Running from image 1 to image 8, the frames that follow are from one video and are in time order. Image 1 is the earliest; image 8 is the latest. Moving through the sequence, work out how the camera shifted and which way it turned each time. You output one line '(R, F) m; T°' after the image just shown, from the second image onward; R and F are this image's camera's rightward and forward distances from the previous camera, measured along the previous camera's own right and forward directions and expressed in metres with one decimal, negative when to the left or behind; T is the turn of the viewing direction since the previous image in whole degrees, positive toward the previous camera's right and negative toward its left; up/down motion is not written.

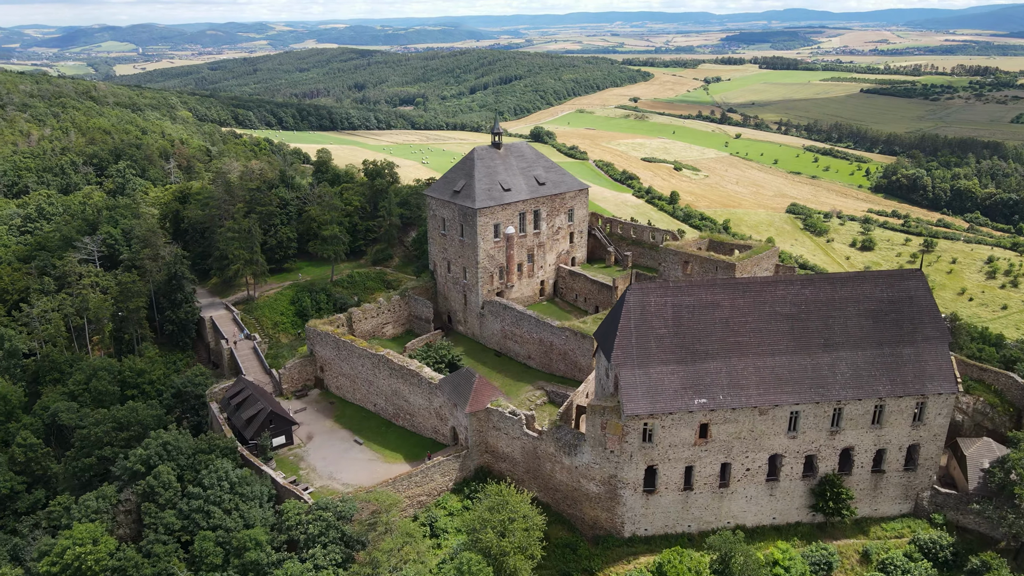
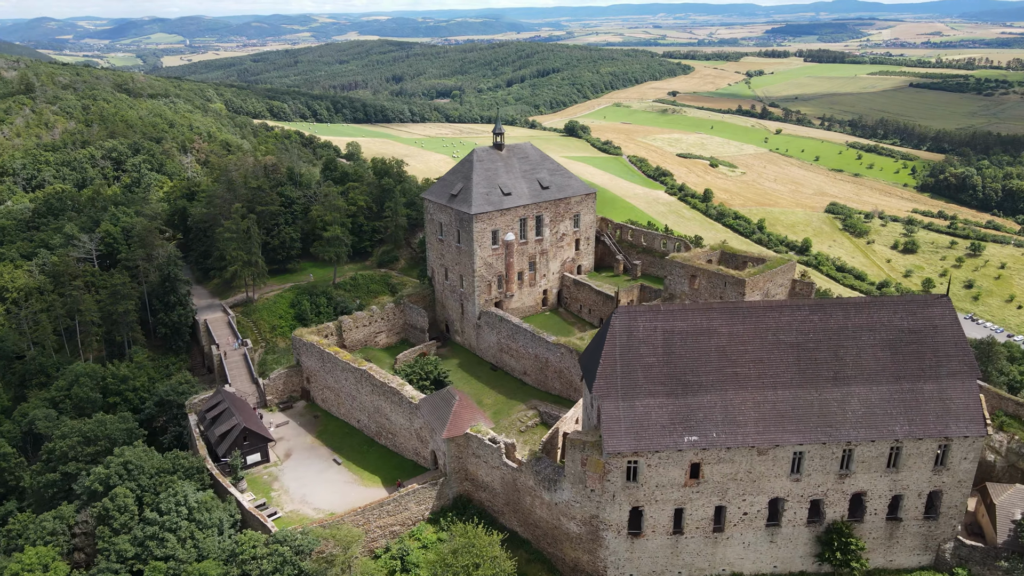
(+2.4, +2.8) m; -3°
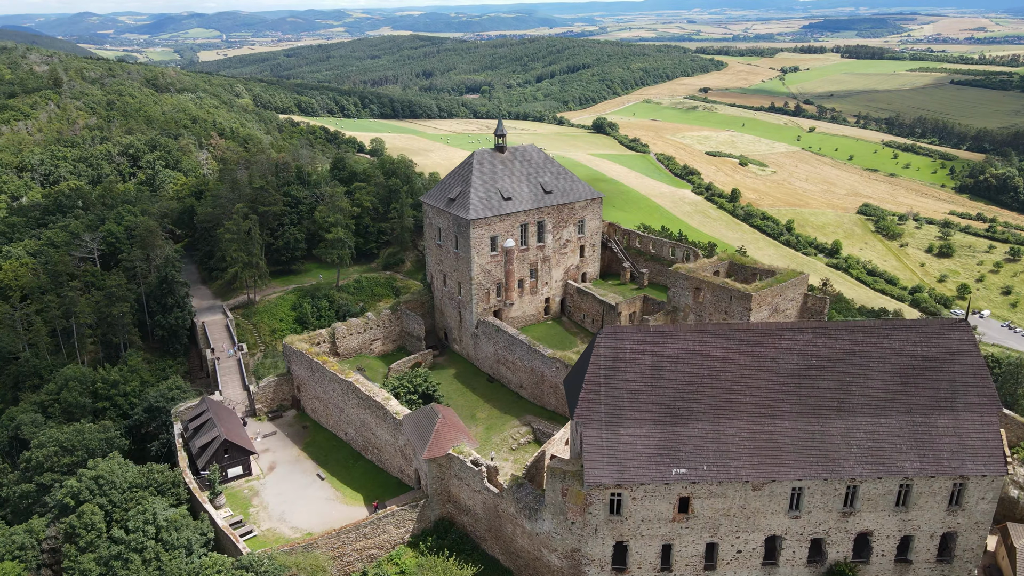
(+1.8, +1.9) m; -2°
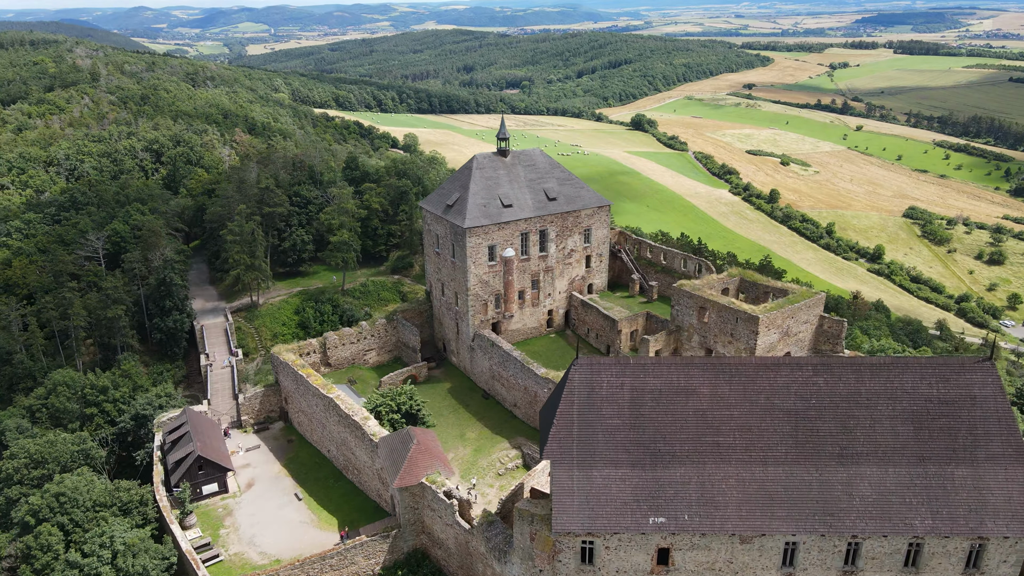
(+2.3, +2.3) m; -3°
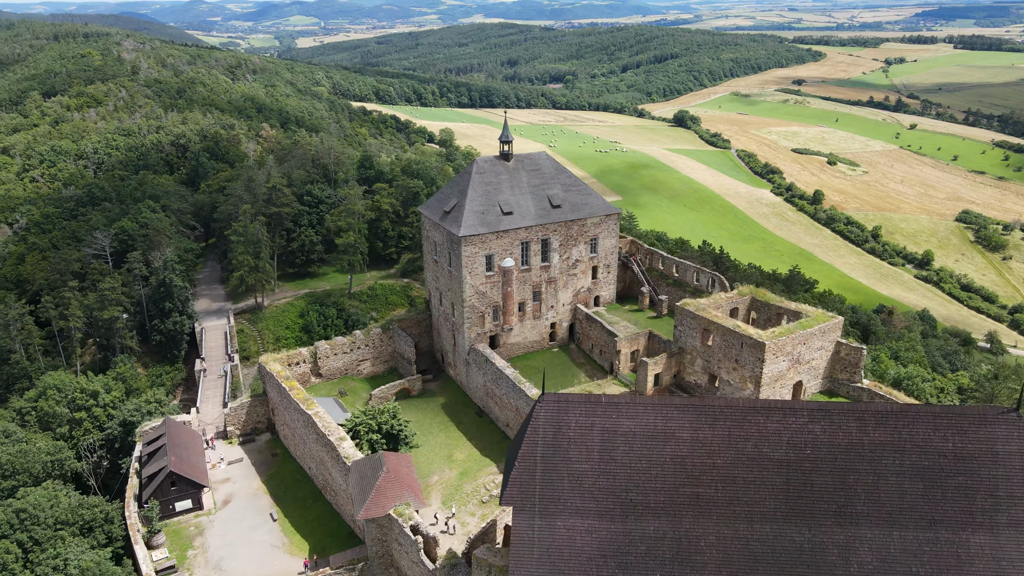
(+2.4, +2.3) m; -3°
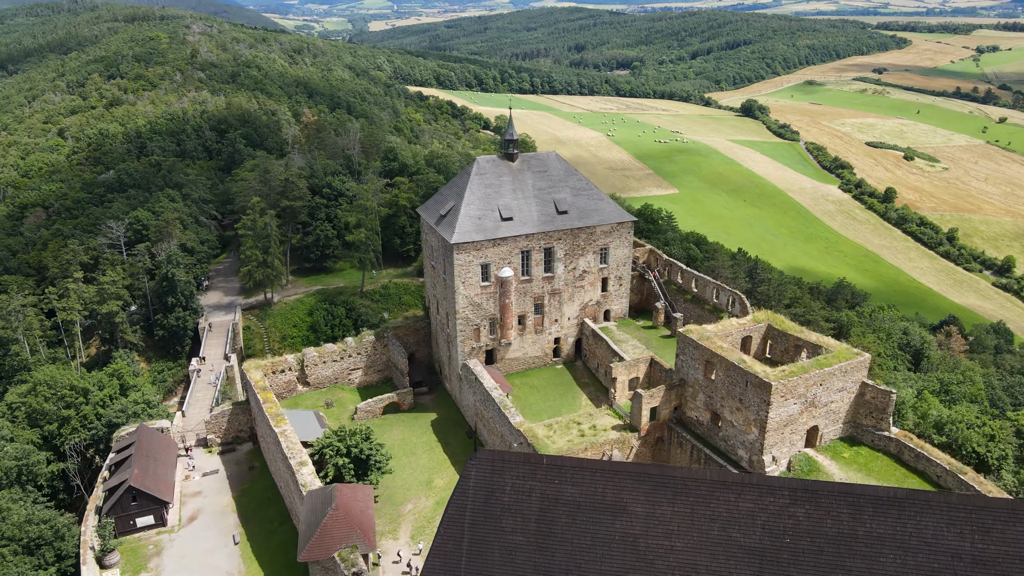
(+3.2, +3.4) m; -5°
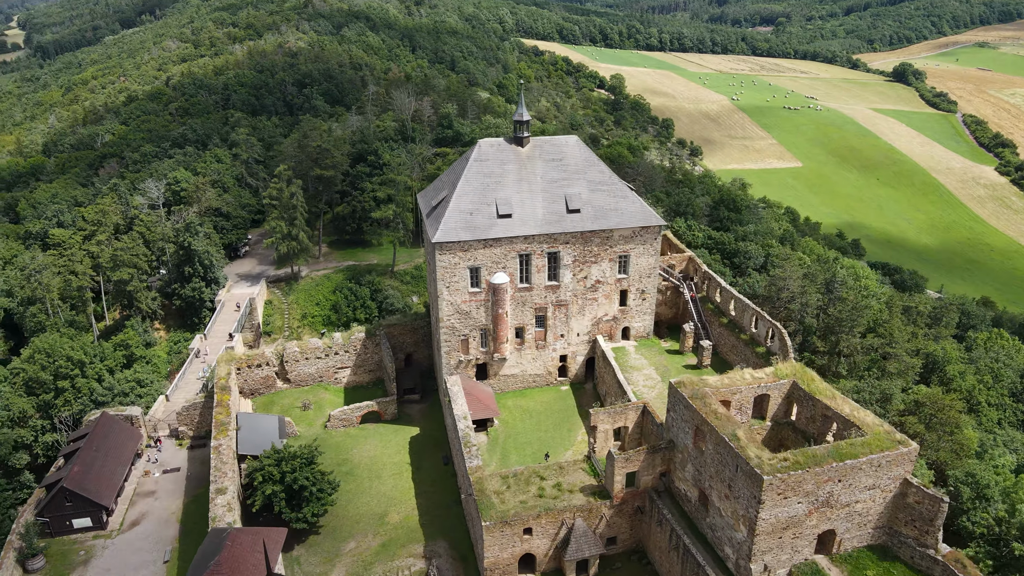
(+5.3, +6.0) m; -9°
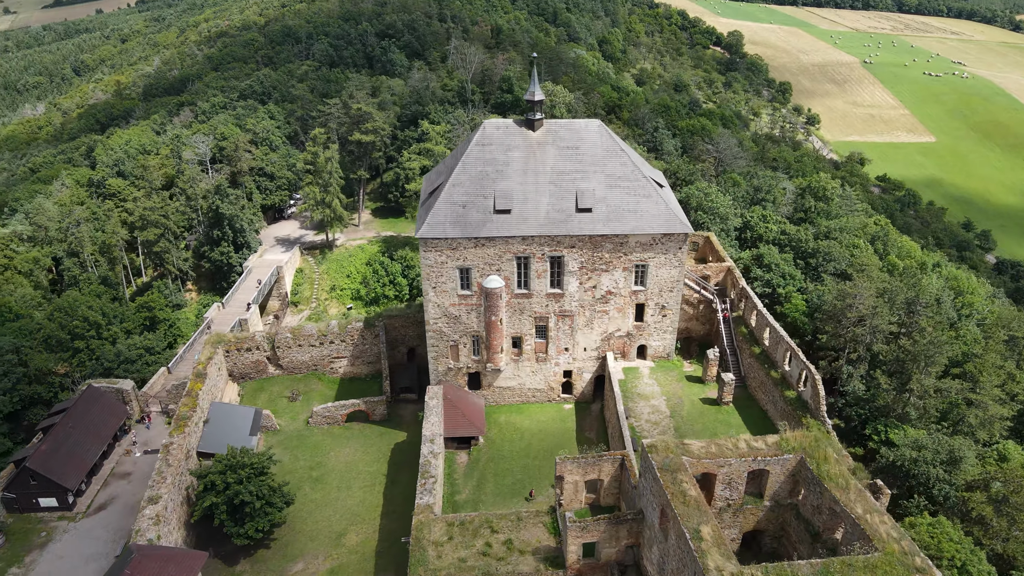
(+4.1, +4.3) m; -8°
